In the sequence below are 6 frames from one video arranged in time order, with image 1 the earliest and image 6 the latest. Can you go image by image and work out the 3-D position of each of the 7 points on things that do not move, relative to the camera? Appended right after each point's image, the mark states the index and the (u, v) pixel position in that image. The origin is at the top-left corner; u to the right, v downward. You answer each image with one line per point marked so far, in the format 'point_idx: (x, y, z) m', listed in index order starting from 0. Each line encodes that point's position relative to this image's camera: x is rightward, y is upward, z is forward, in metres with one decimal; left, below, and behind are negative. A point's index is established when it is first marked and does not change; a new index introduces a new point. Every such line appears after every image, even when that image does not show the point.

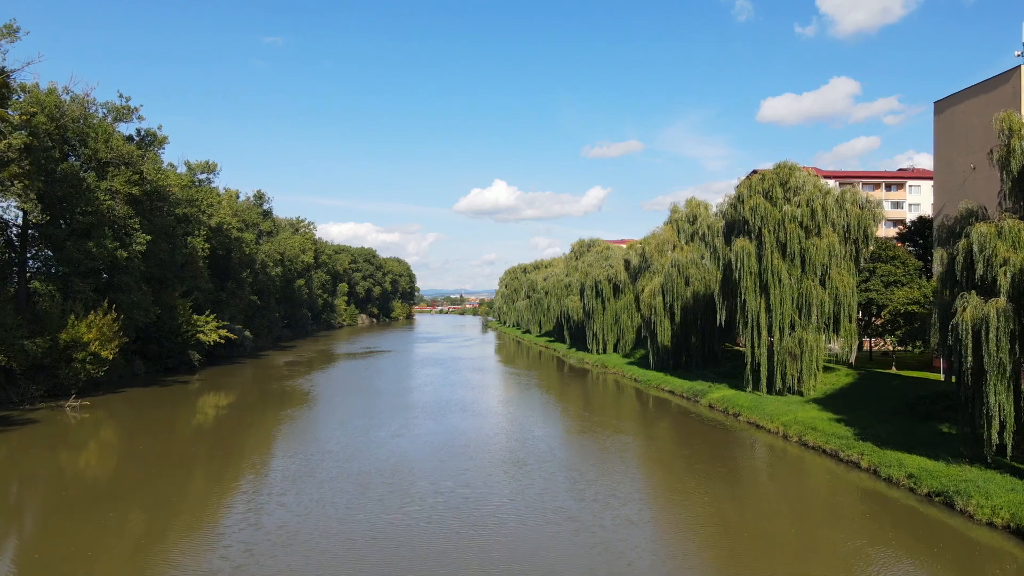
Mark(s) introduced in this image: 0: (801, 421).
0: (+8.8, -4.1, +18.8) m
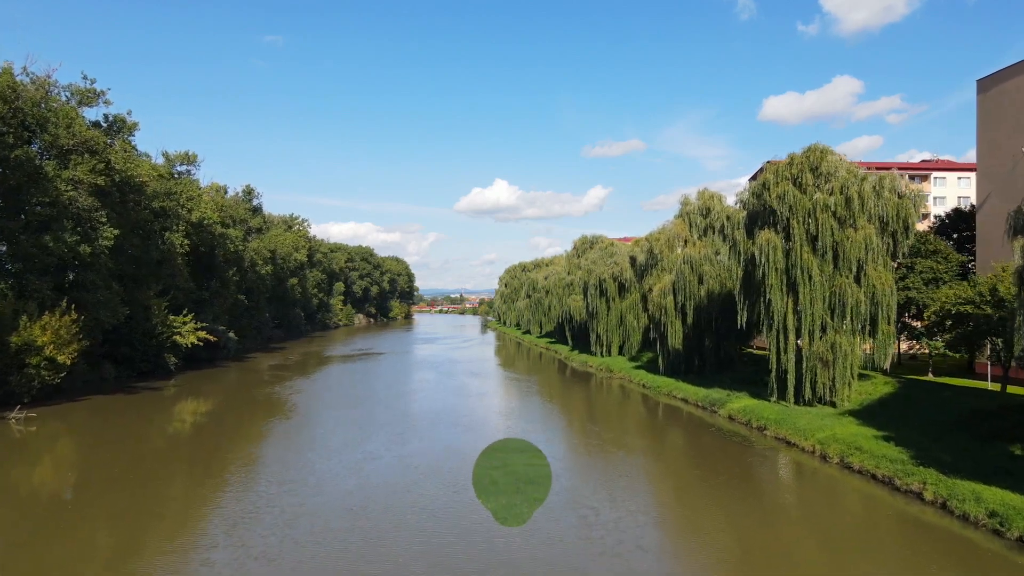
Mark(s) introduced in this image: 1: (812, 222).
0: (+8.7, -4.0, +16.4) m
1: (+9.4, +2.1, +19.5) m
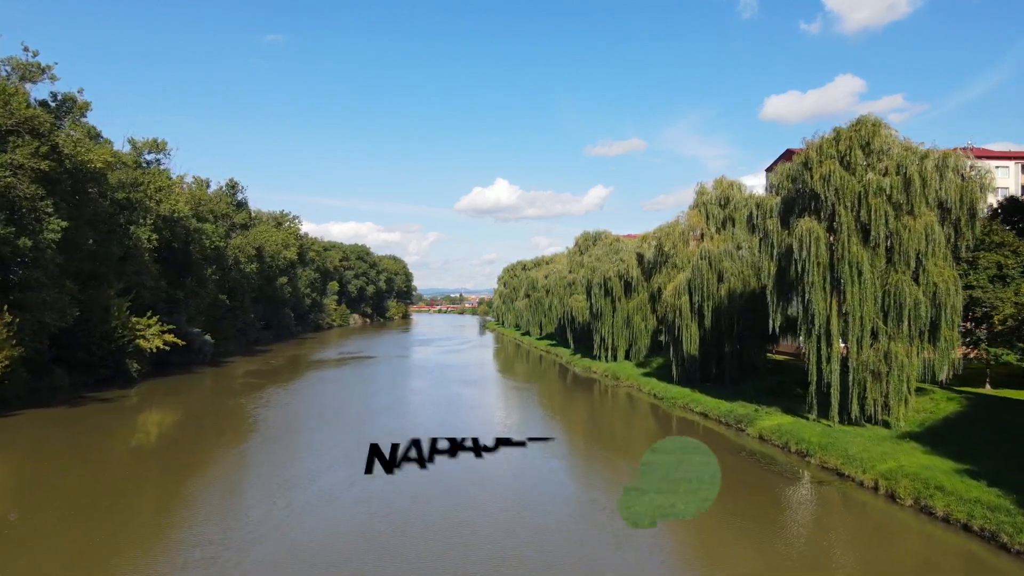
0: (+8.6, -4.0, +13.3) m
1: (+9.3, +2.1, +16.4) m
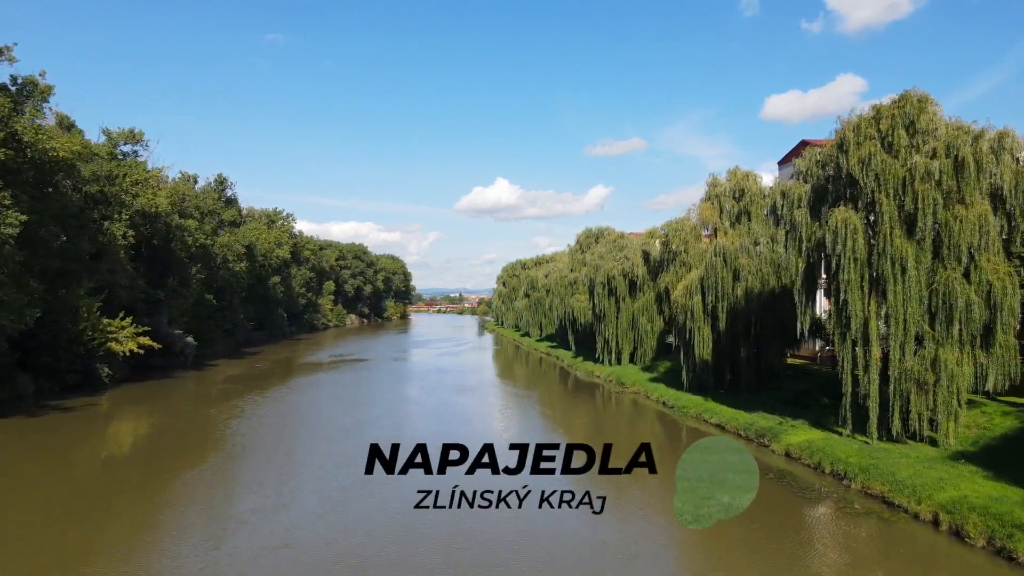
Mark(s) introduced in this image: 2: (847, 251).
0: (+8.5, -3.9, +11.3) m
1: (+9.2, +2.2, +14.4) m
2: (+8.0, +0.9, +14.8) m
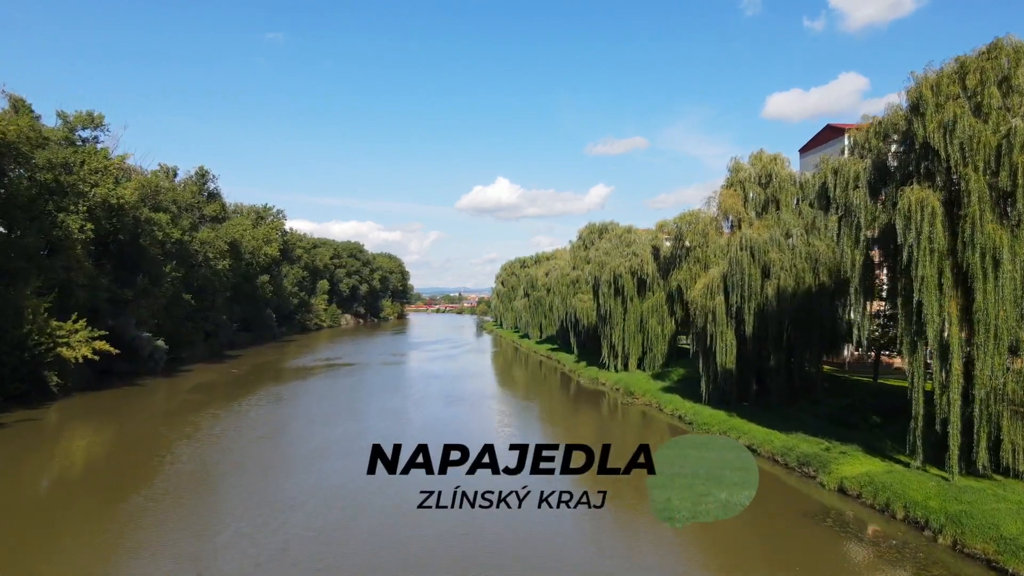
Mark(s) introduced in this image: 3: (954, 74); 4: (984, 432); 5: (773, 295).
0: (+8.3, -3.9, +8.4) m
1: (+9.0, +2.2, +11.4) m
2: (+7.9, +0.9, +11.8) m
3: (+8.6, +4.2, +12.1) m
4: (+9.0, -2.8, +11.8) m
5: (+8.0, -0.2, +19.0) m
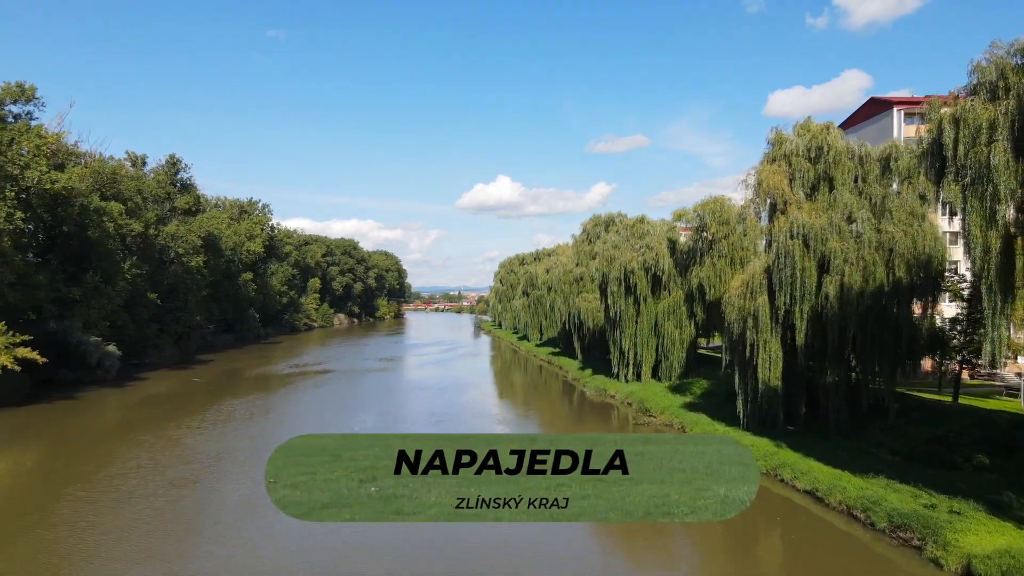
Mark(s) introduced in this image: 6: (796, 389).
0: (+8.1, -3.9, +4.4) m
1: (+8.8, +2.2, +7.4) m
2: (+7.7, +1.0, +7.8) m
3: (+8.3, +4.2, +8.1) m
4: (+8.8, -2.7, +7.8) m
5: (+7.8, -0.2, +15.0) m
6: (+7.7, -2.8, +16.8) m
